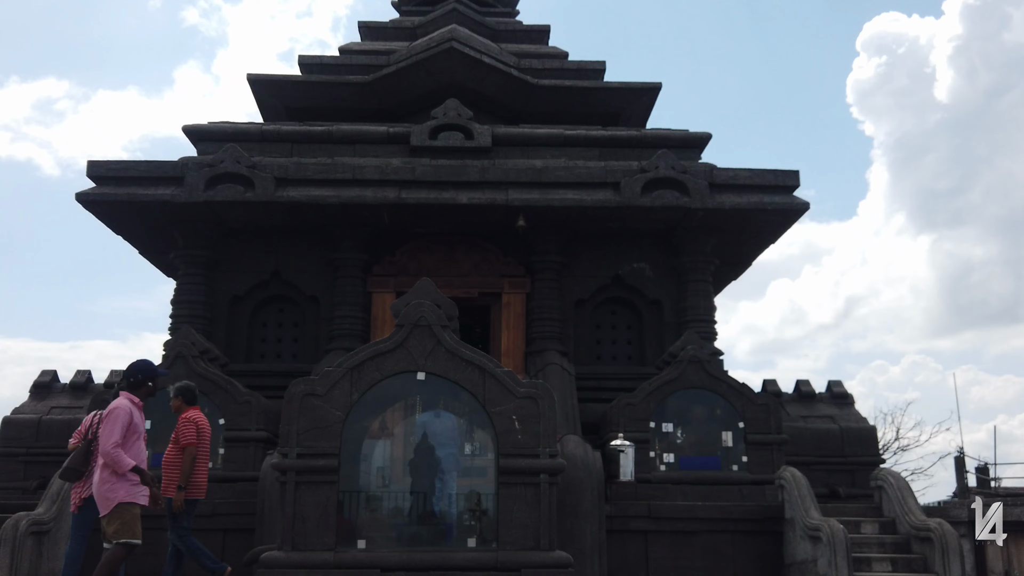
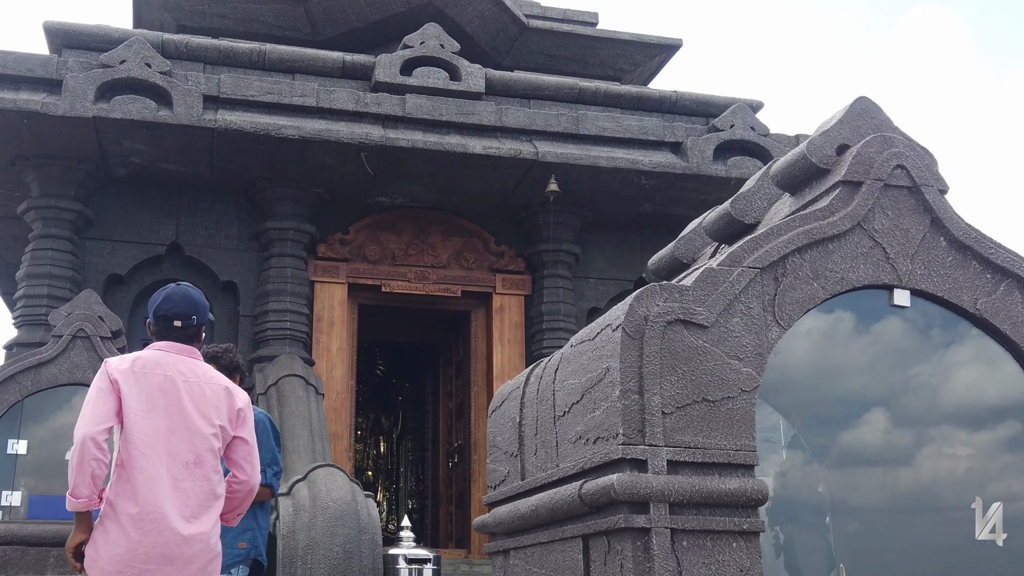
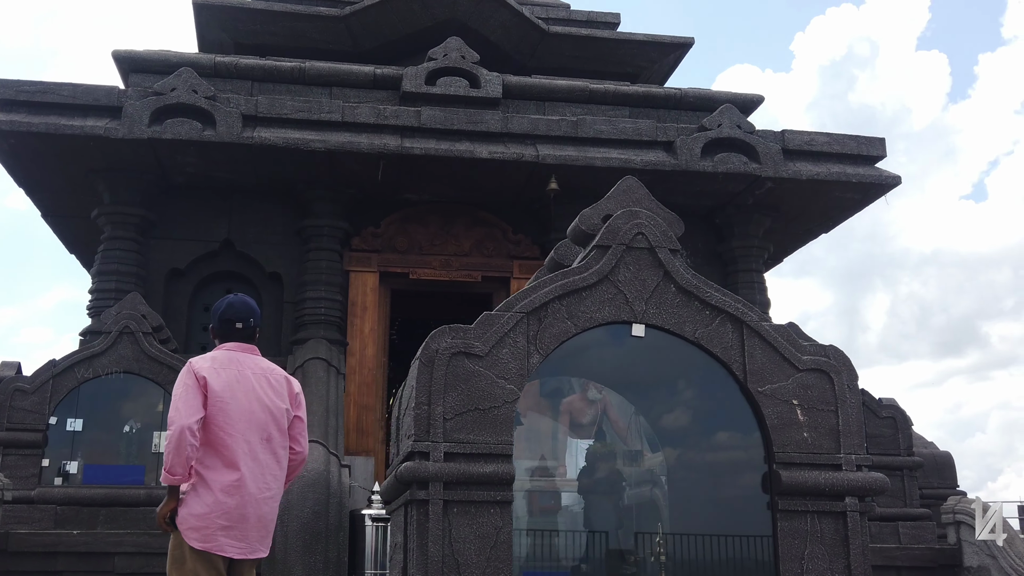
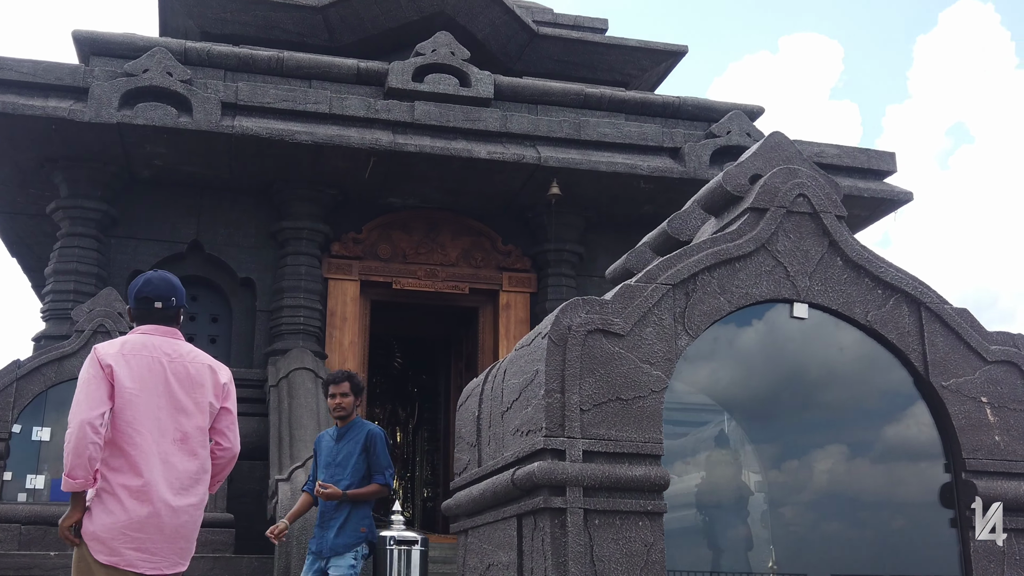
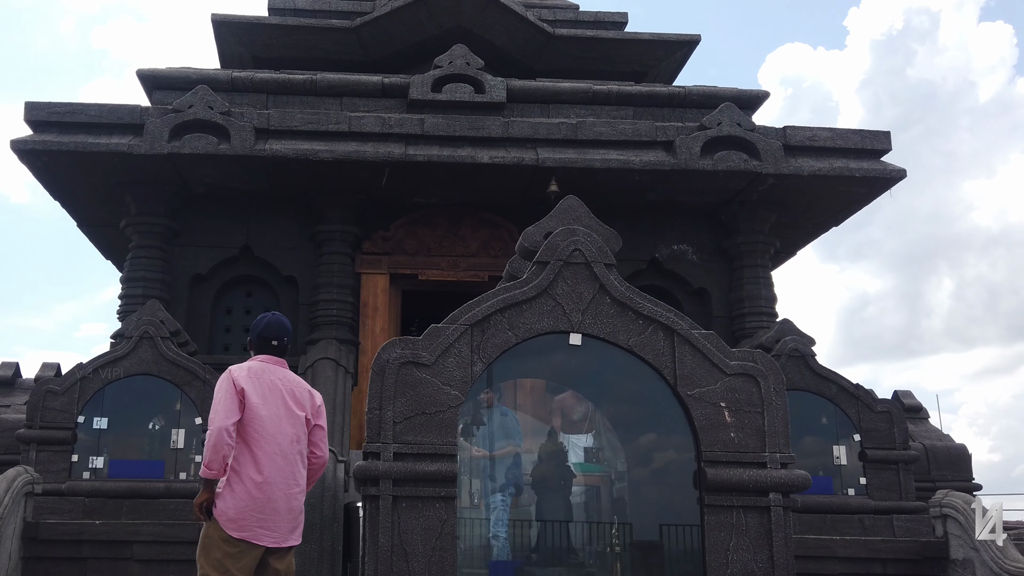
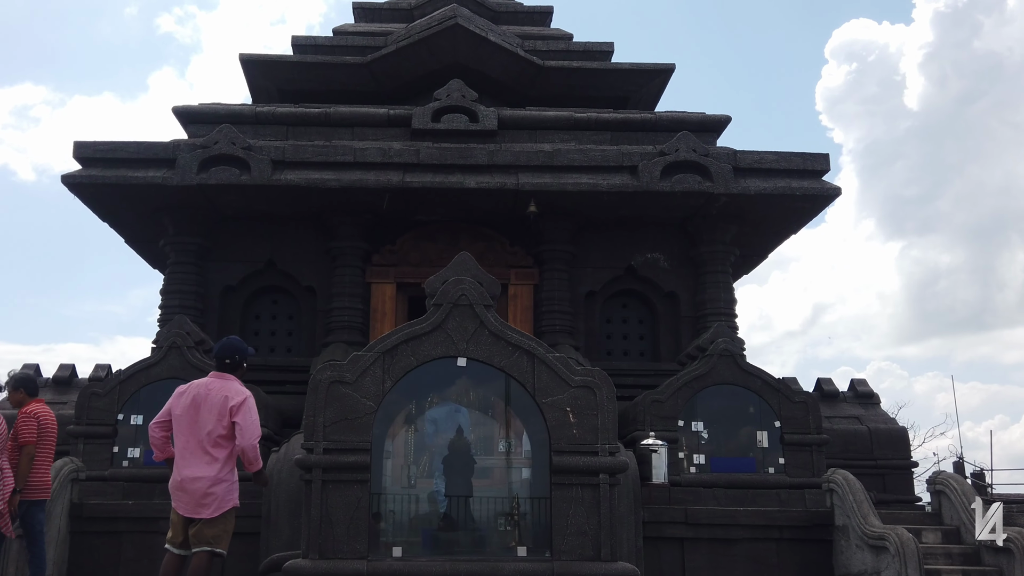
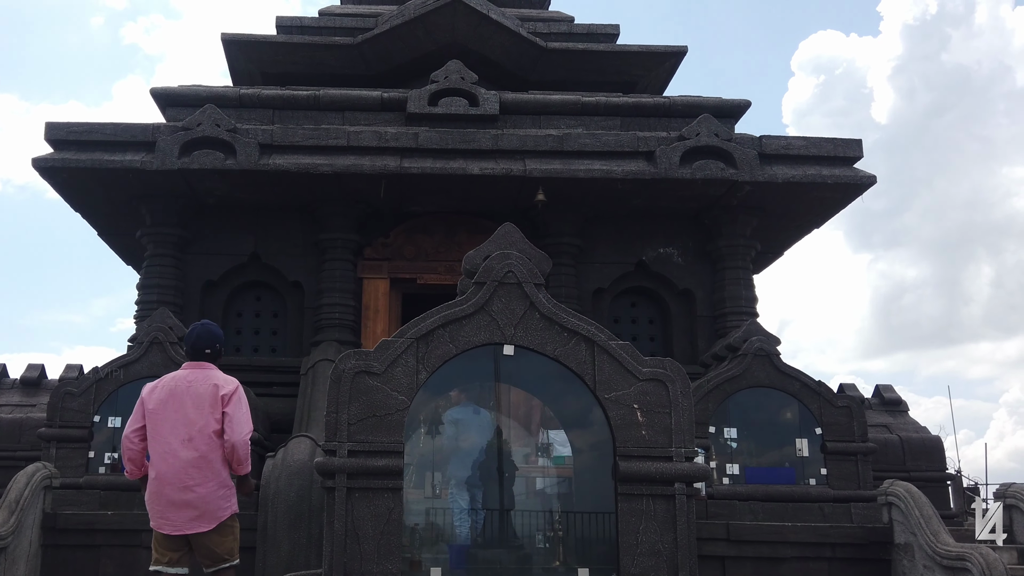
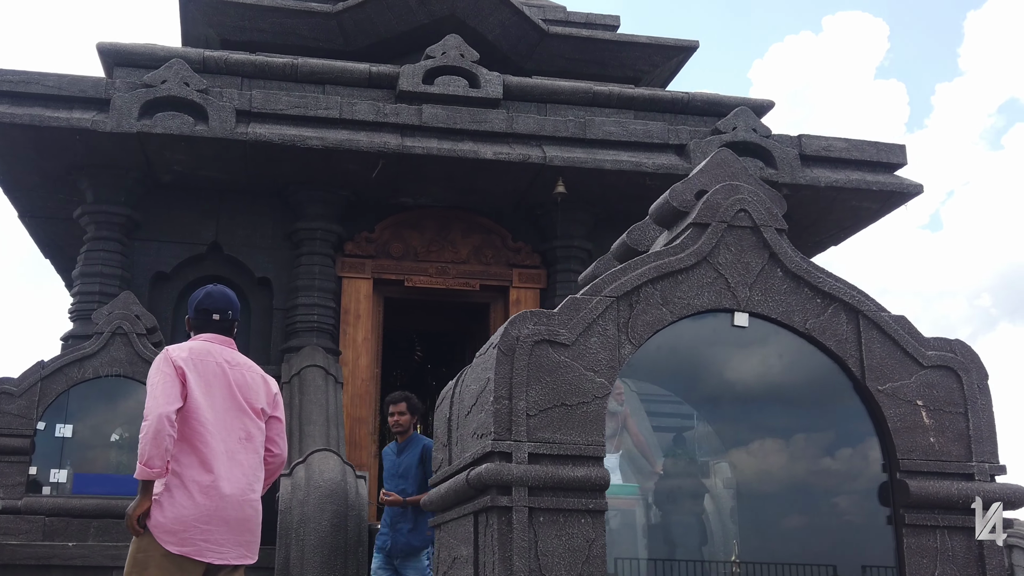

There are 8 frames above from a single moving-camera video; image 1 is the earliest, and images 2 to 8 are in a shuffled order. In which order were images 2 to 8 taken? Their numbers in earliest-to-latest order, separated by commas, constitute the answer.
6, 7, 5, 3, 8, 4, 2
